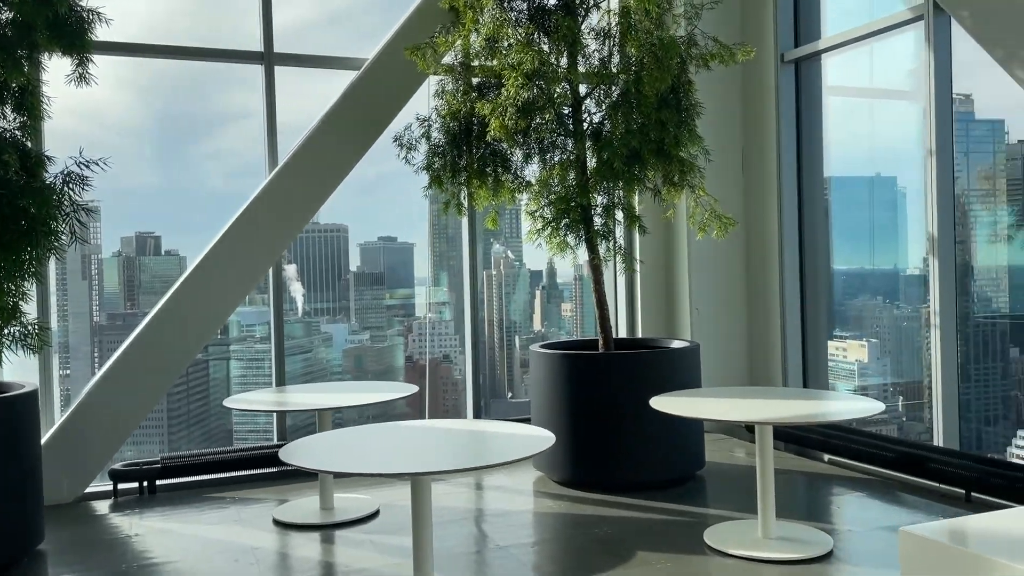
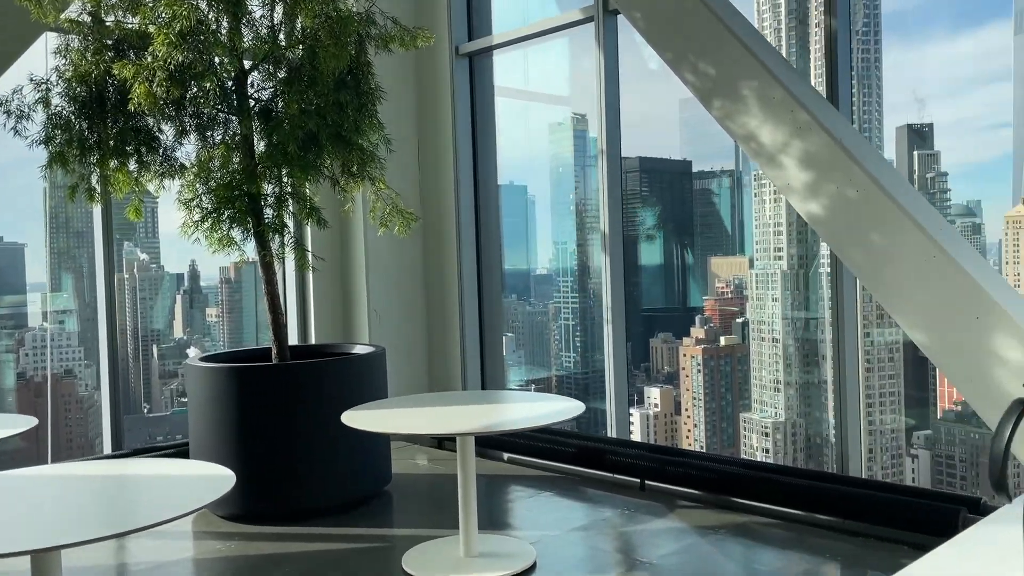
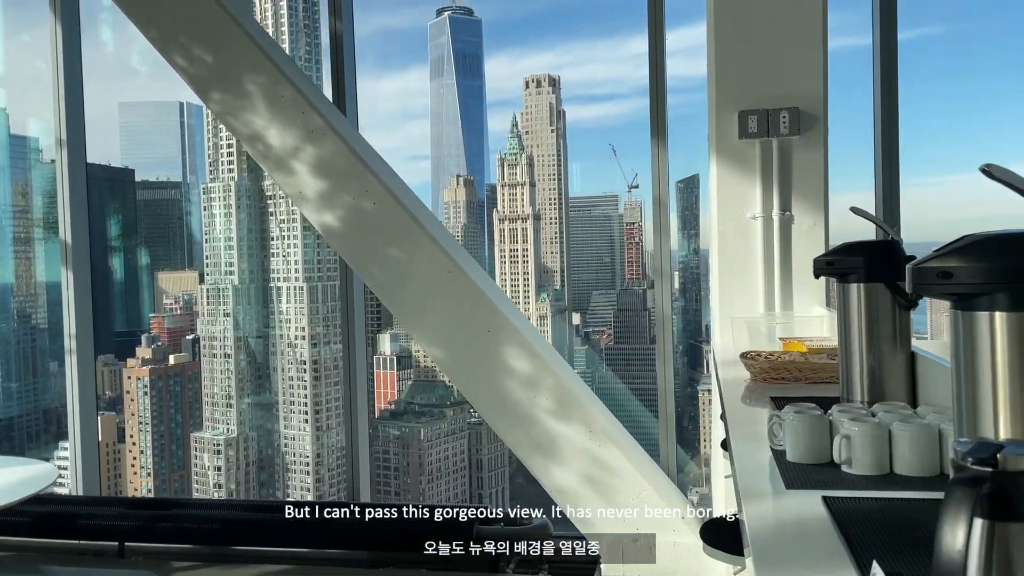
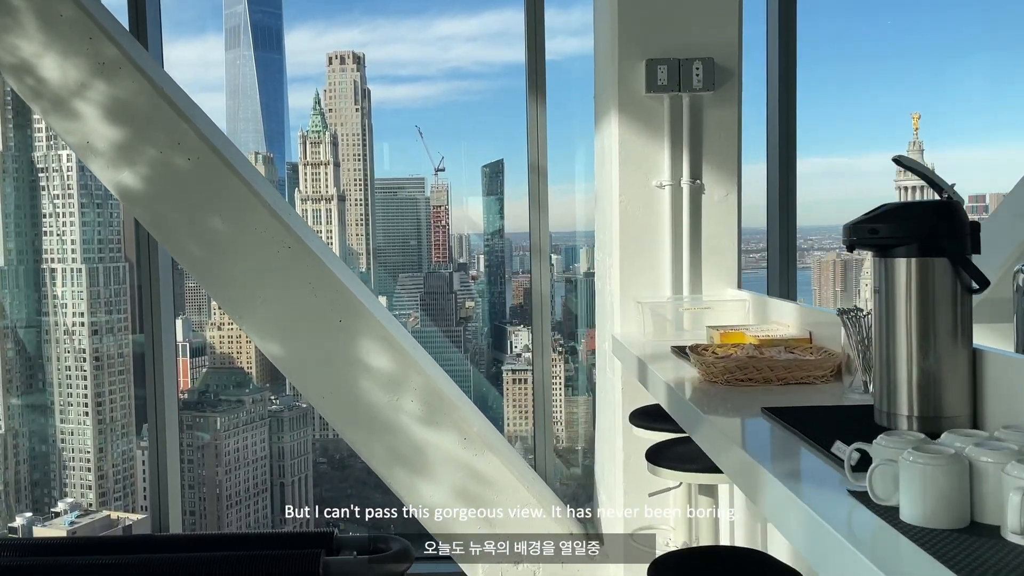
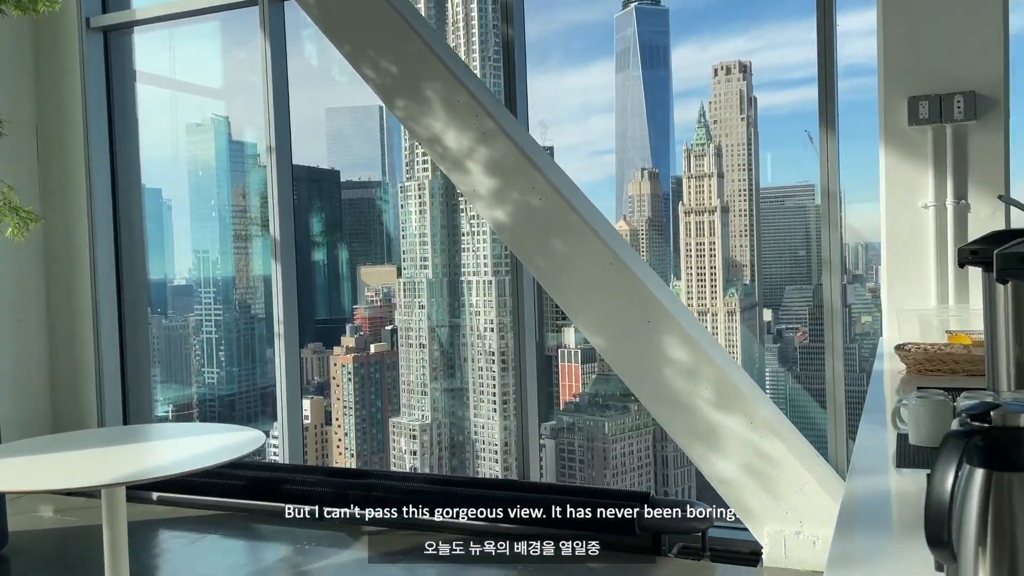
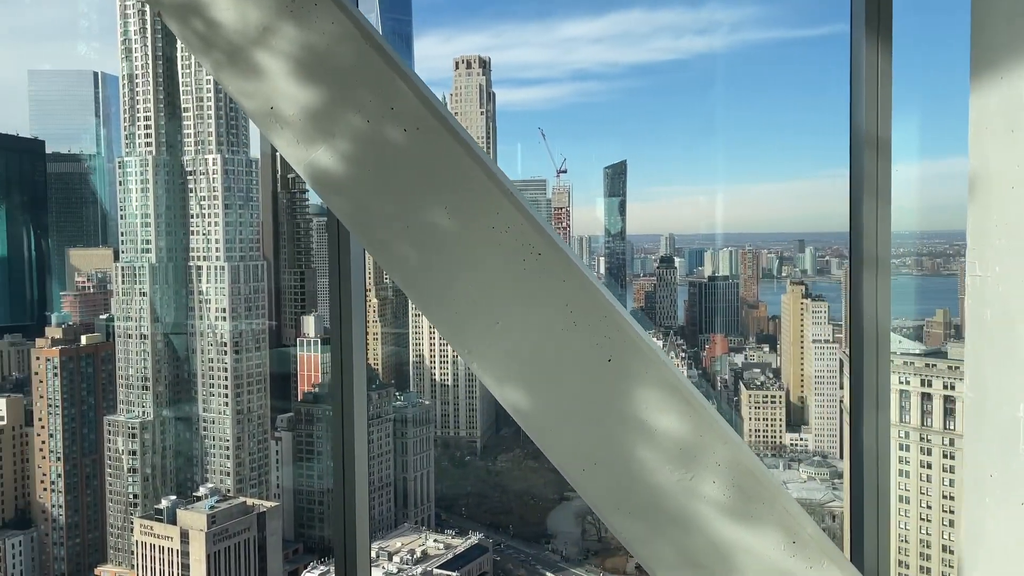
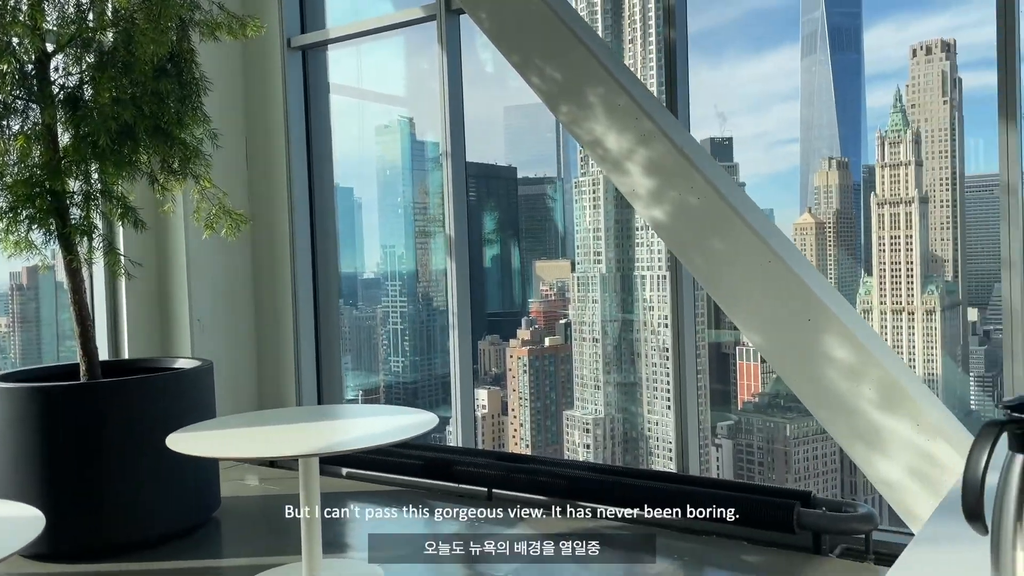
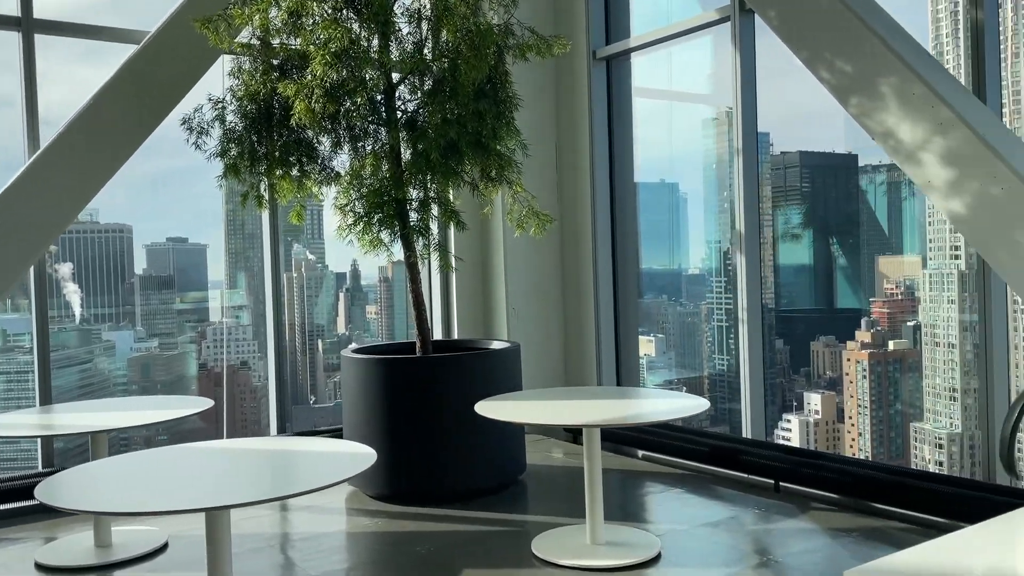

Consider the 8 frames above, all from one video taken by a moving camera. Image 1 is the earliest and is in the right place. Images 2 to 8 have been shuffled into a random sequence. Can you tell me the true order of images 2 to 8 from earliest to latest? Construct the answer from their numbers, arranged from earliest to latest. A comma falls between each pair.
8, 2, 7, 5, 3, 4, 6
